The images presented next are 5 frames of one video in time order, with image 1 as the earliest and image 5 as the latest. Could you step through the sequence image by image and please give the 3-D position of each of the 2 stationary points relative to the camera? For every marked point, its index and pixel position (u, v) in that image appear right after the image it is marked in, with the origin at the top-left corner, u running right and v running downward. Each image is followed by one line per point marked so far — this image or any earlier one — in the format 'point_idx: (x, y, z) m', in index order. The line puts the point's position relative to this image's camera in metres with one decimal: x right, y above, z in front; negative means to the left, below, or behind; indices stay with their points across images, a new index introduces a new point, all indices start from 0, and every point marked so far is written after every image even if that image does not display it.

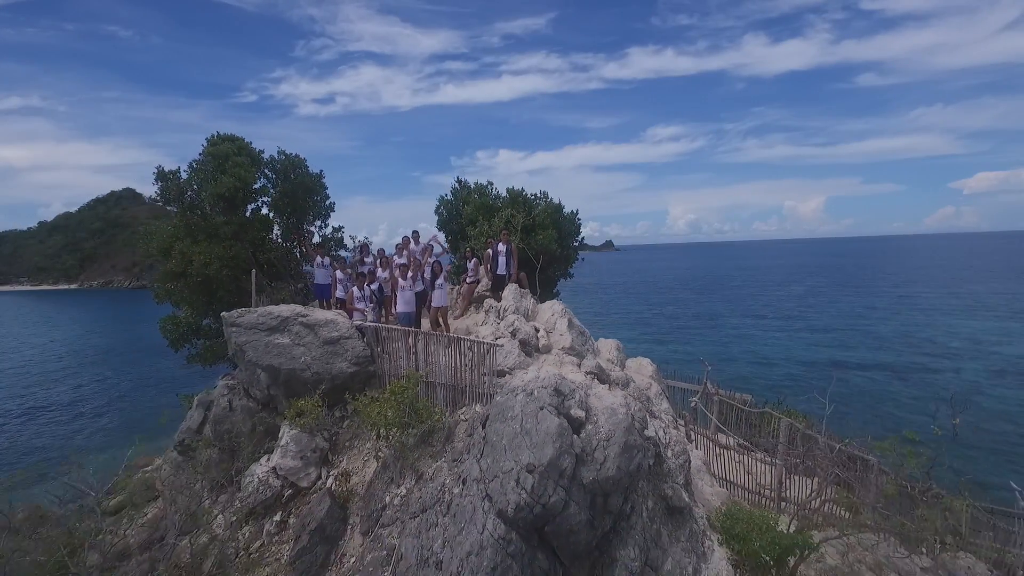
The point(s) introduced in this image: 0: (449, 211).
0: (-2.0, +2.5, +18.0) m
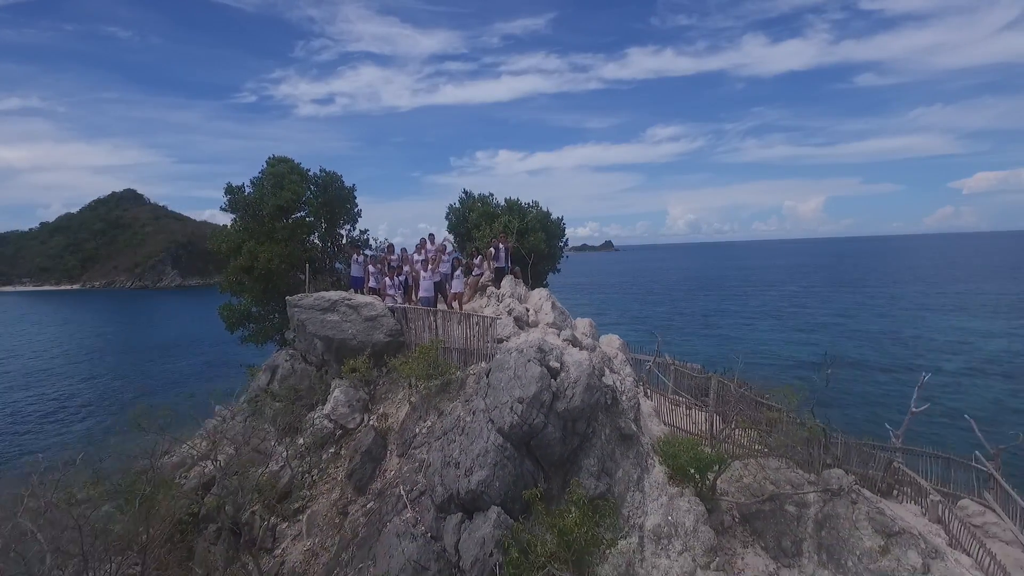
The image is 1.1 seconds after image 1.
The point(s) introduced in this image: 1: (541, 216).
0: (-2.1, +2.7, +20.7) m
1: (+1.1, +2.6, +20.0) m
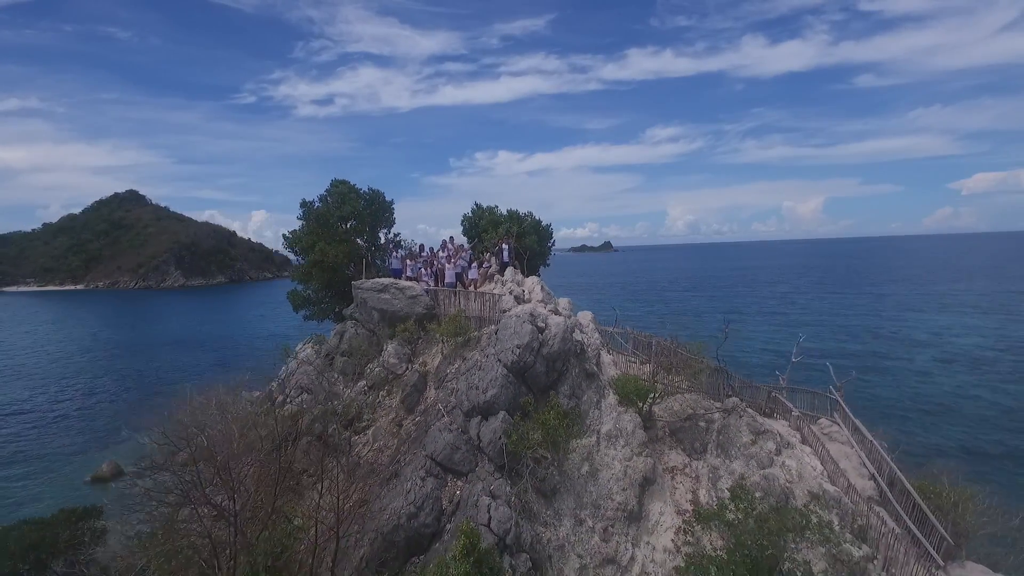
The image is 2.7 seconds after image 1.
0: (-2.1, +3.1, +25.3) m
1: (+1.1, +3.0, +24.7) m
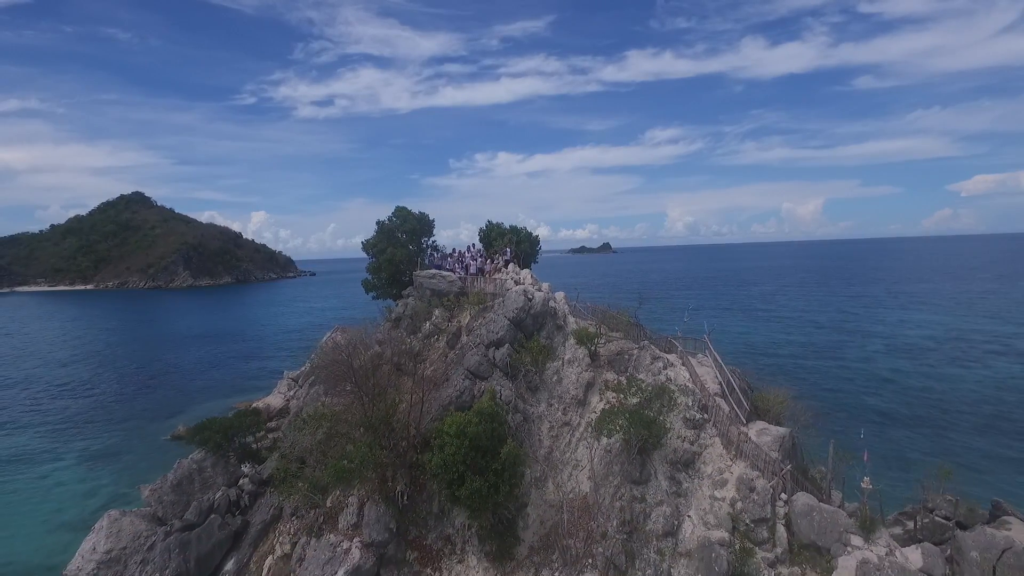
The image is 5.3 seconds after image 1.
0: (-2.1, +3.6, +35.1) m
1: (+1.1, +3.5, +34.5) m
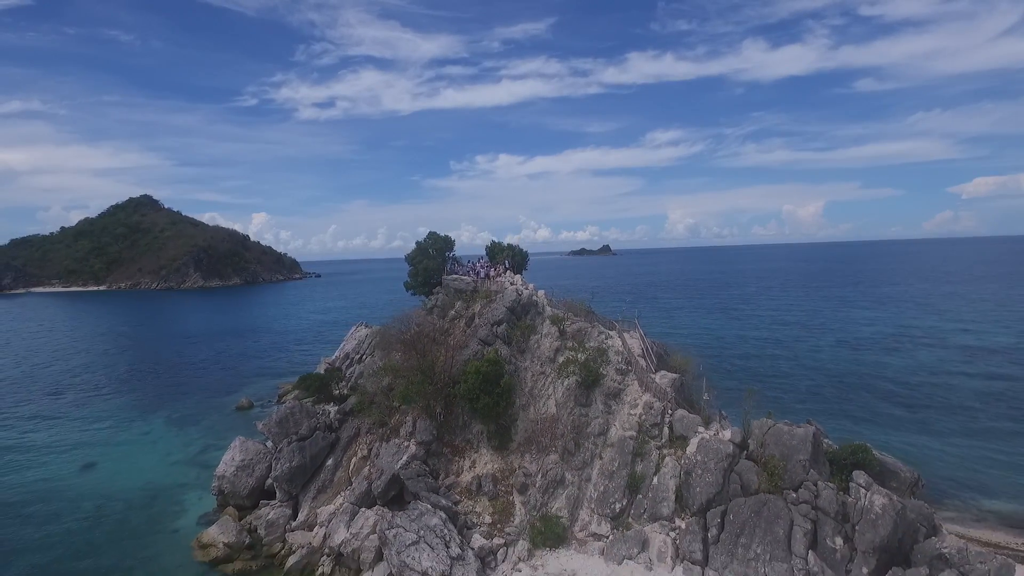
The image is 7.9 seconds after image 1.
0: (-1.4, +1.9, +25.3) m
1: (+1.8, +1.8, +24.6) m
